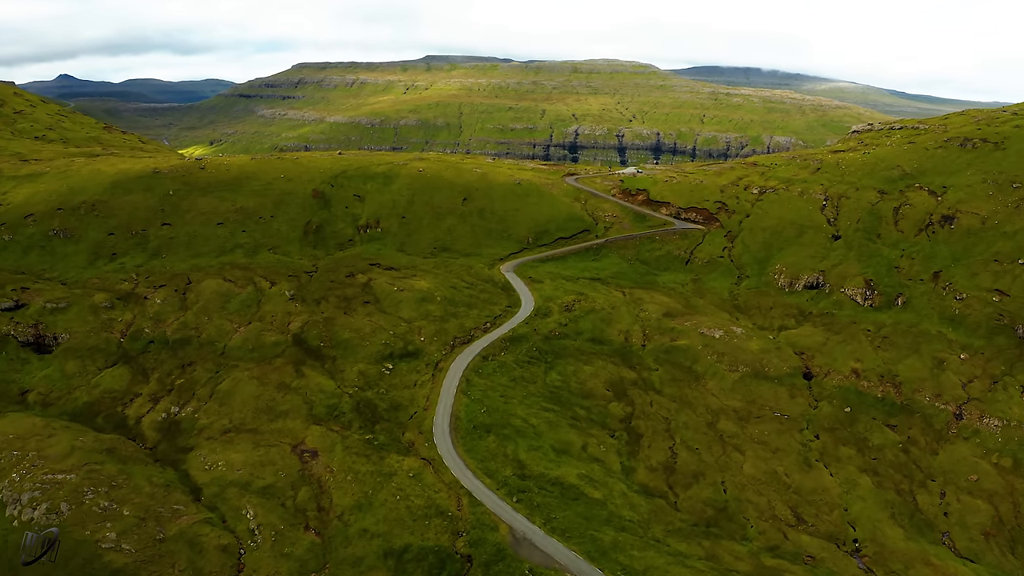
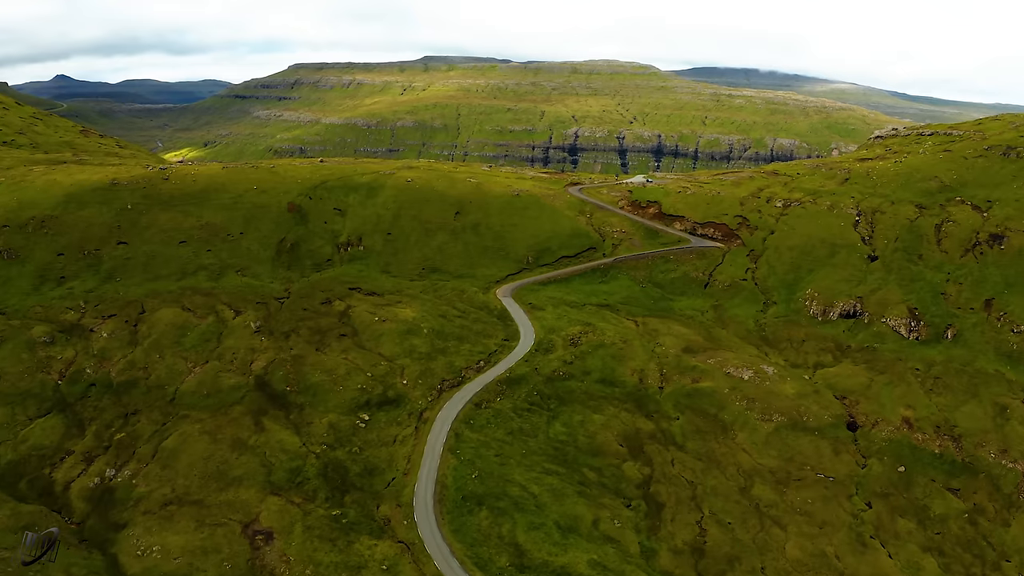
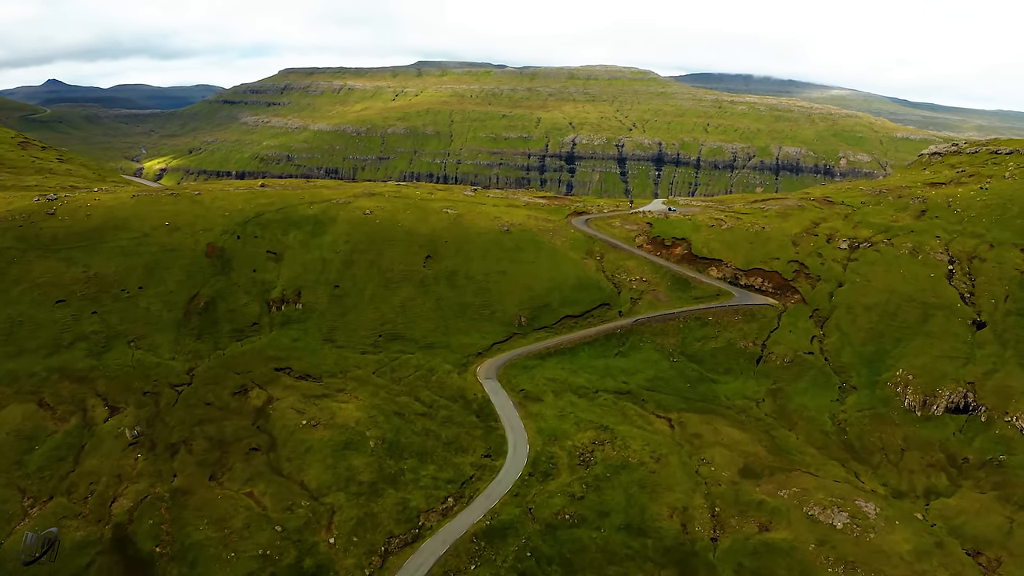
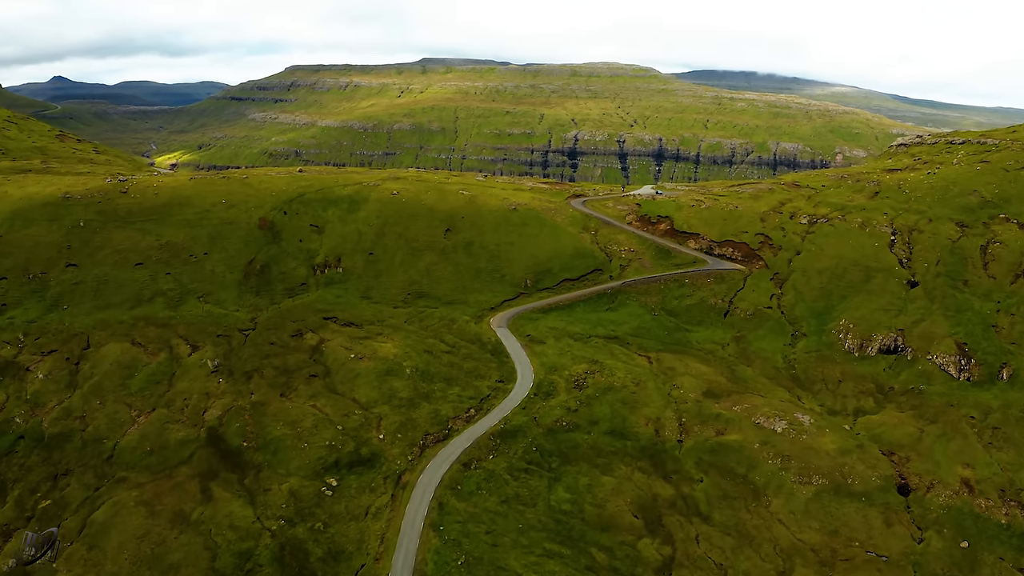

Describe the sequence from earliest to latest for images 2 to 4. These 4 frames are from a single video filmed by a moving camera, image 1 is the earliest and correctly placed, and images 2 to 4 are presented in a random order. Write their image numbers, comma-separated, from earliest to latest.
2, 4, 3
